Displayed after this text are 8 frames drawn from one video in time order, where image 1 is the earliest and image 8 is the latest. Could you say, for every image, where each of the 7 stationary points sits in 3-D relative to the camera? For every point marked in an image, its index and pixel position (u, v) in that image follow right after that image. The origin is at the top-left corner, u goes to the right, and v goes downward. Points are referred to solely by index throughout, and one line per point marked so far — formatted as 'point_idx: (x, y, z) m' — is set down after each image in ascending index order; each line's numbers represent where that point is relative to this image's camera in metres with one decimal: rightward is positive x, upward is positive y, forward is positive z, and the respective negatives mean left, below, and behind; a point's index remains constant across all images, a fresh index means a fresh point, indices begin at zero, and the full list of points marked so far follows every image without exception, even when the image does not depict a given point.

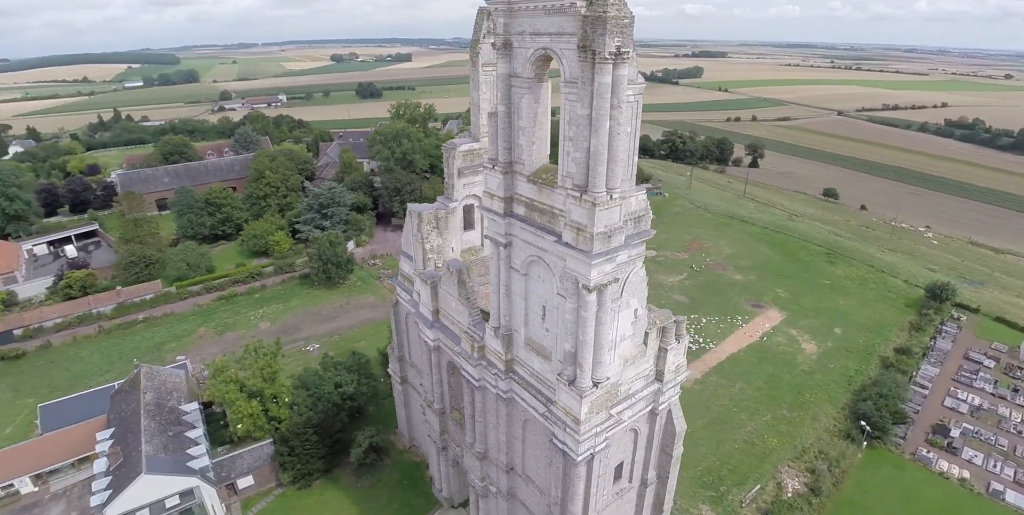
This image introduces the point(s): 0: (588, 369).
0: (+2.3, -3.3, +15.8) m
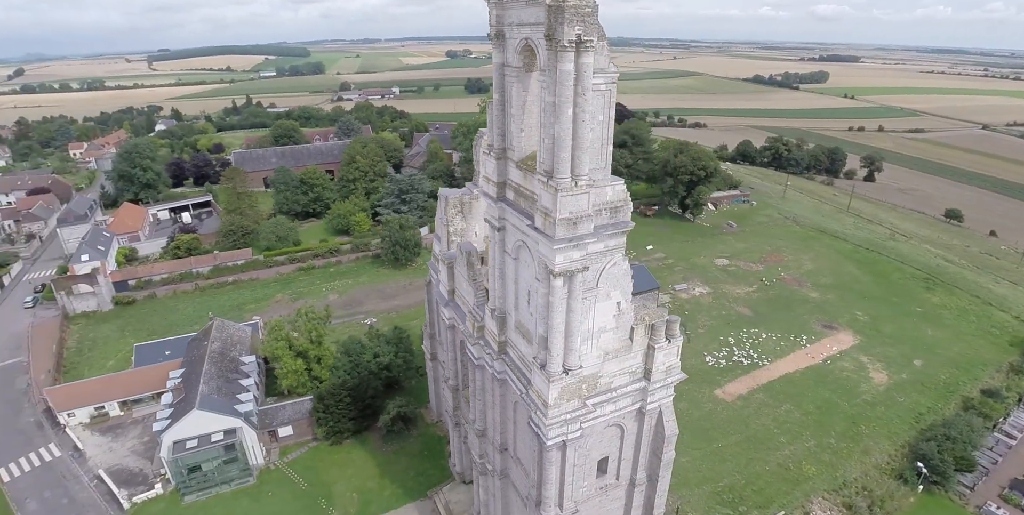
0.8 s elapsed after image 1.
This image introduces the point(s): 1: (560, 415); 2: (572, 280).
0: (+1.4, -2.9, +16.0) m
1: (+1.6, -4.9, +16.6) m
2: (+1.7, -0.6, +15.0) m
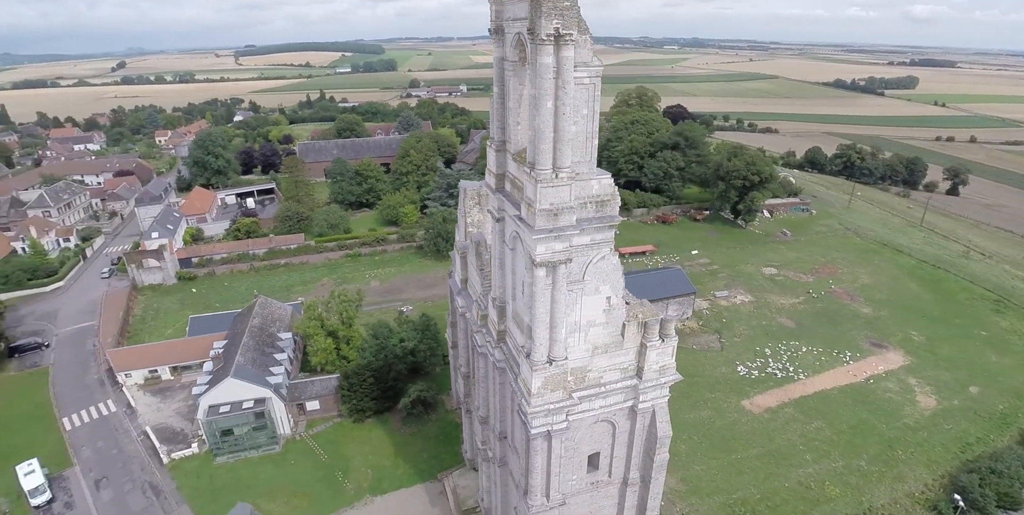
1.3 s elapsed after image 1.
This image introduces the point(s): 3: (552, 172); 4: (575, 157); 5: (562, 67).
0: (+0.9, -2.6, +16.2) m
1: (+1.1, -4.6, +16.9) m
2: (+1.2, -0.4, +15.2) m
3: (+1.0, +2.2, +14.0) m
4: (+1.6, +2.7, +14.3) m
5: (+1.2, +4.6, +12.9) m
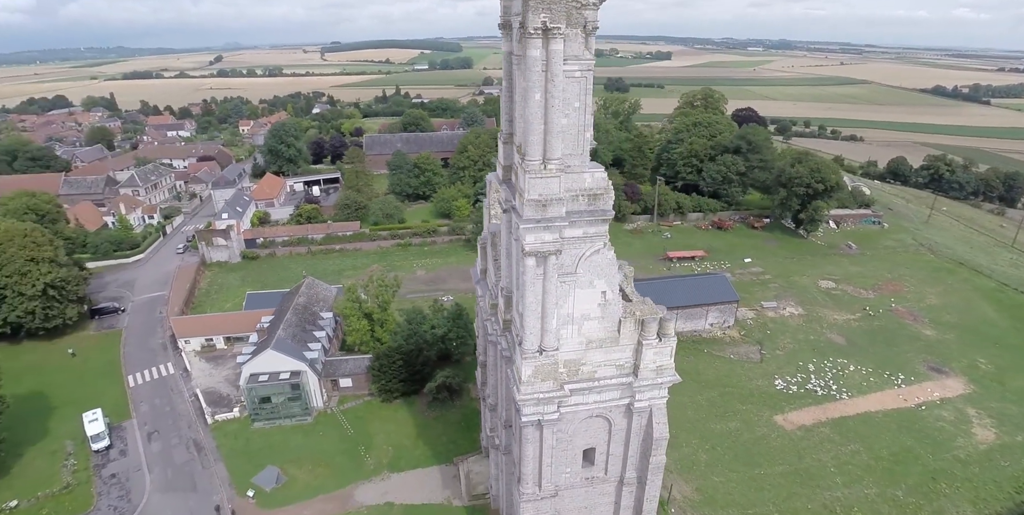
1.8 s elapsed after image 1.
0: (+0.7, -2.4, +16.5) m
1: (+0.8, -4.4, +17.2) m
2: (+0.9, -0.1, +15.5) m
3: (+0.8, +2.5, +14.3) m
4: (+1.4, +2.9, +14.5) m
5: (+1.0, +4.8, +13.1) m
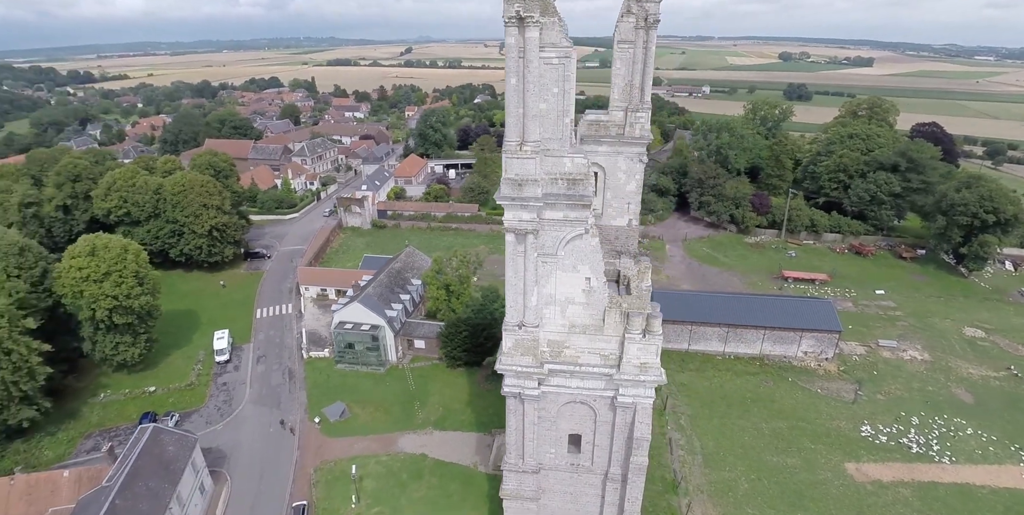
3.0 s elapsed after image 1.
0: (+0.1, -1.7, +17.5) m
1: (+0.1, -3.7, +18.1) m
2: (+0.3, +0.5, +16.4) m
3: (+0.2, +3.2, +15.2) m
4: (+1.0, +3.5, +15.2) m
5: (+0.4, +5.5, +14.0) m
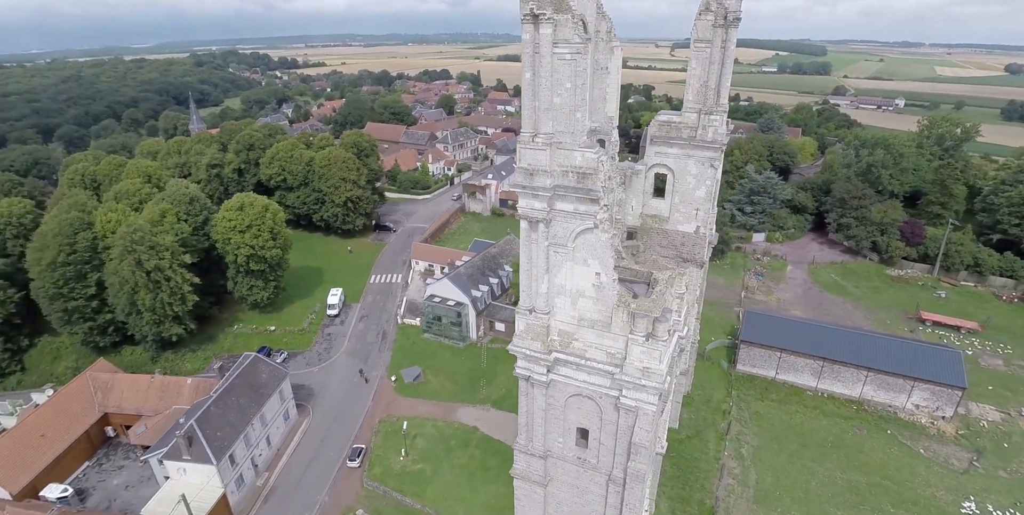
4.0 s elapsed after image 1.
0: (+0.5, -1.2, +18.2) m
1: (+0.4, -3.2, +18.9) m
2: (+0.7, +0.9, +17.0) m
3: (+0.6, +3.6, +15.8) m
4: (+1.4, +3.8, +15.7) m
5: (+0.8, +5.9, +14.6) m
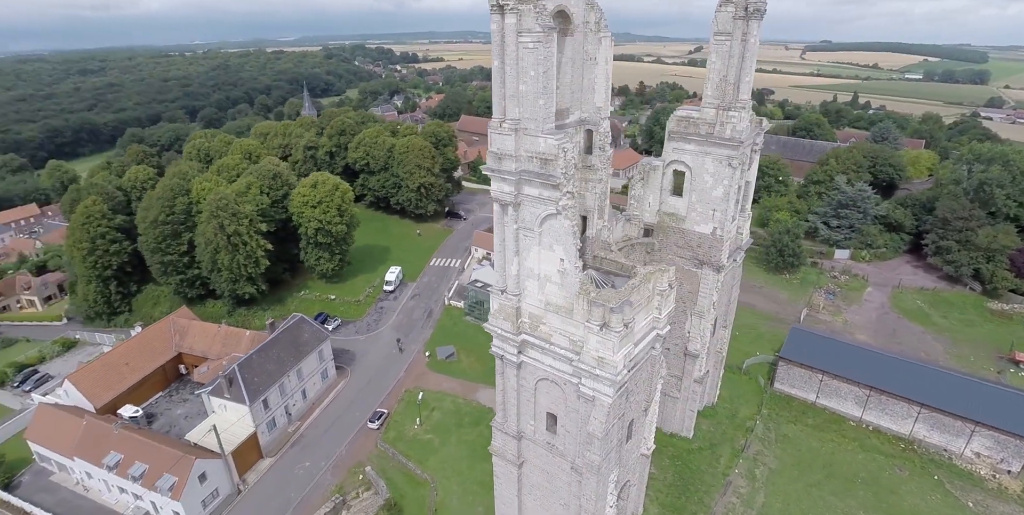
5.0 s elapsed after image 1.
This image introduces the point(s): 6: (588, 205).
0: (-0.4, -0.6, +18.9) m
1: (-0.6, -2.6, +19.6) m
2: (-0.2, +1.5, +17.6) m
3: (-0.3, +4.2, +16.5) m
4: (+0.4, +4.4, +16.2) m
5: (-0.2, +6.5, +15.2) m
6: (+2.8, +2.0, +19.9) m
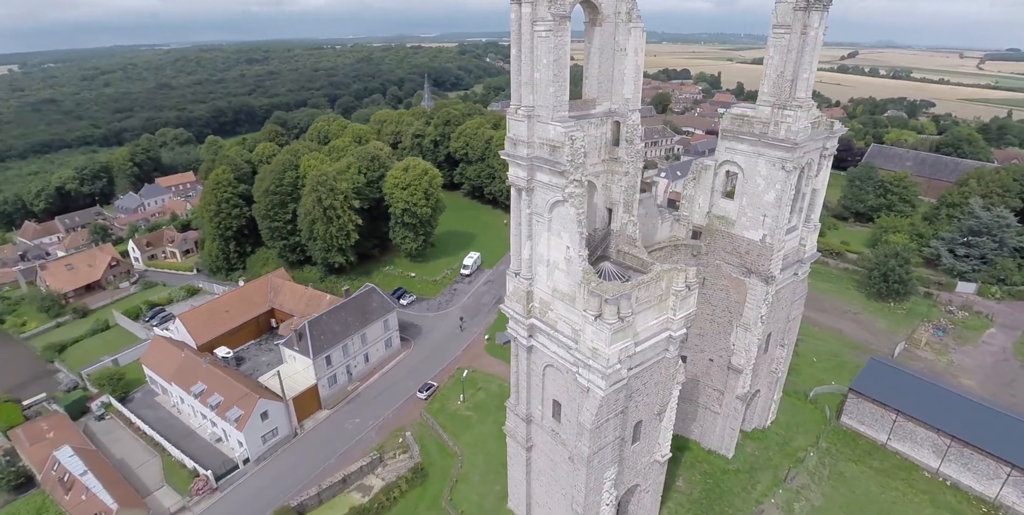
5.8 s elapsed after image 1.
0: (+0.1, 0.0, +19.4) m
1: (-0.1, -2.0, +20.2) m
2: (+0.2, +2.1, +18.2) m
3: (+0.2, +4.8, +17.0) m
4: (+0.9, +4.9, +16.6) m
5: (+0.2, +7.0, +15.7) m
6: (+3.7, +2.2, +19.8) m
